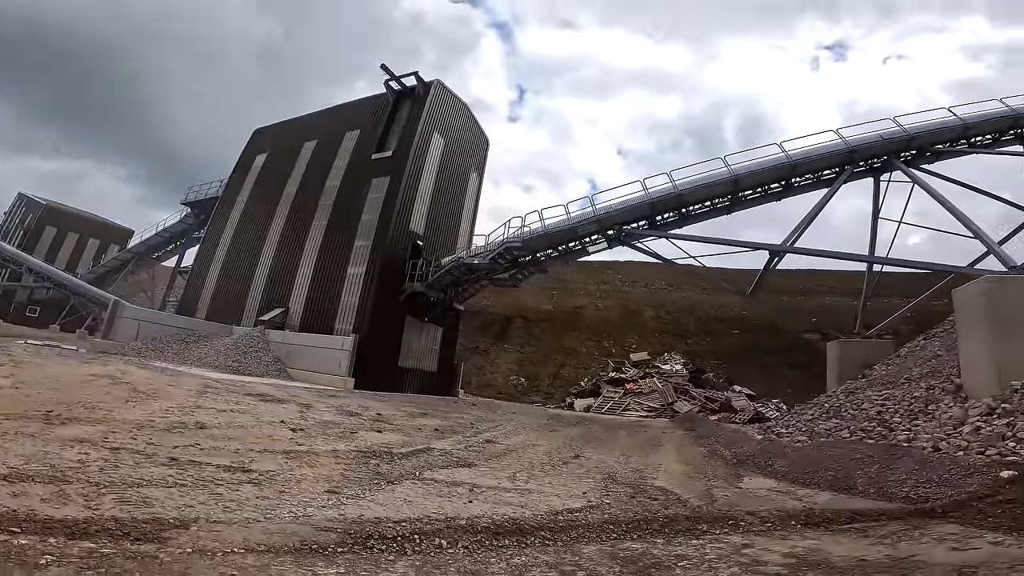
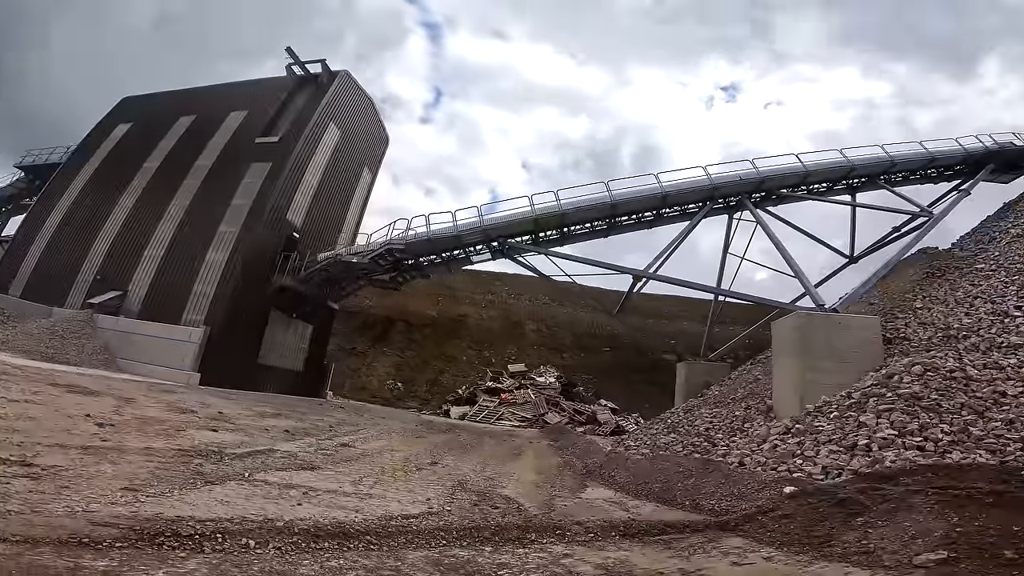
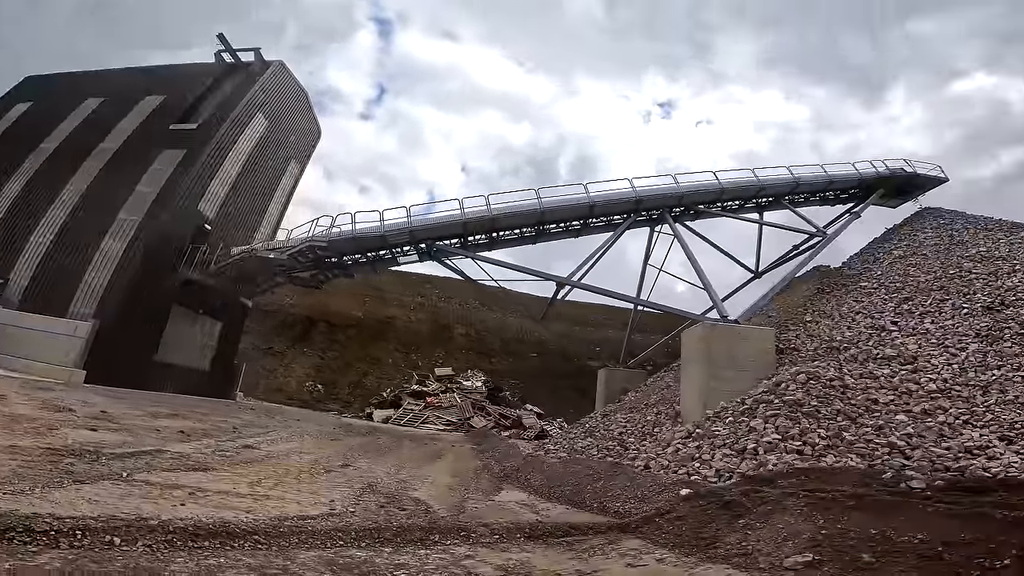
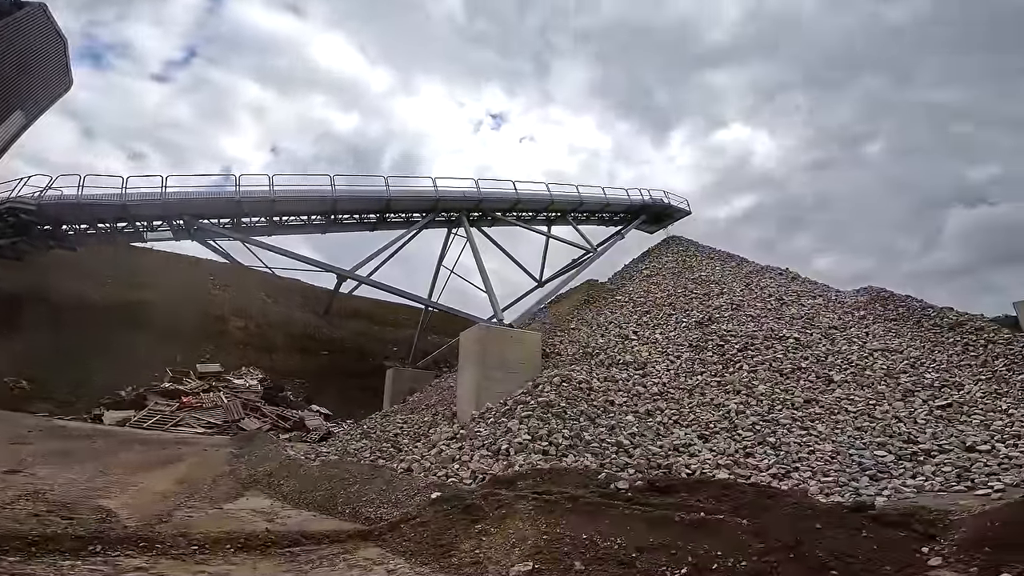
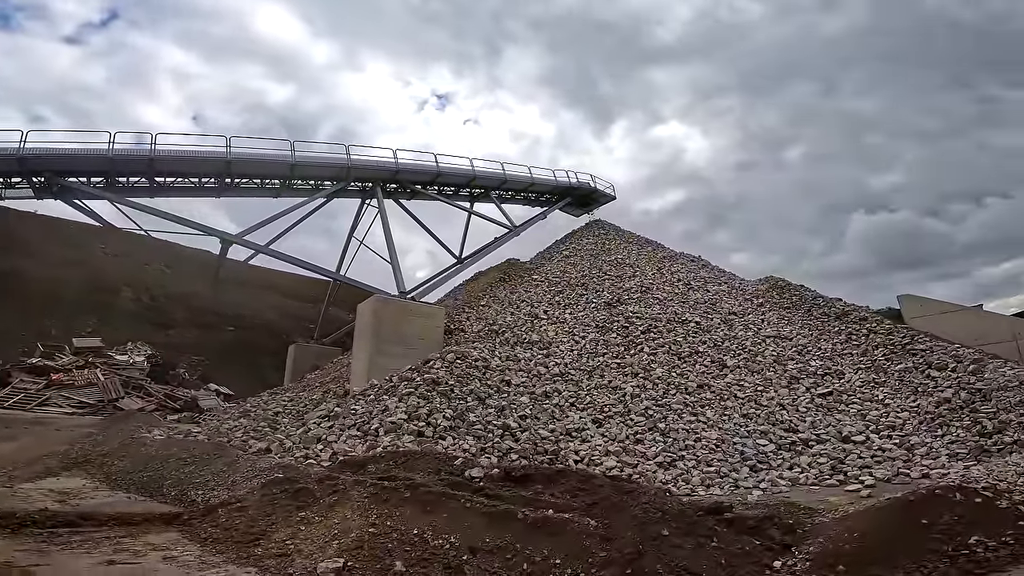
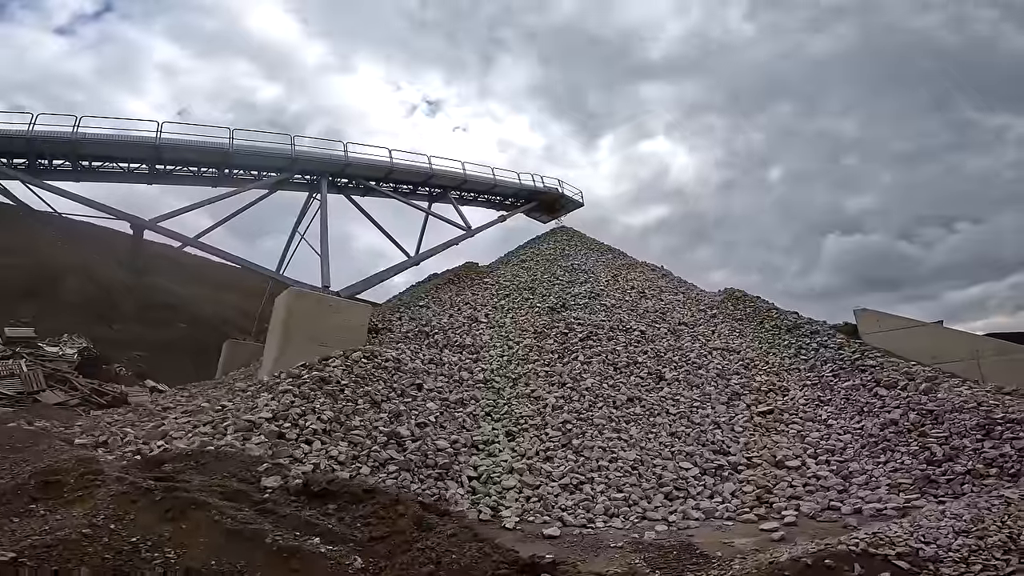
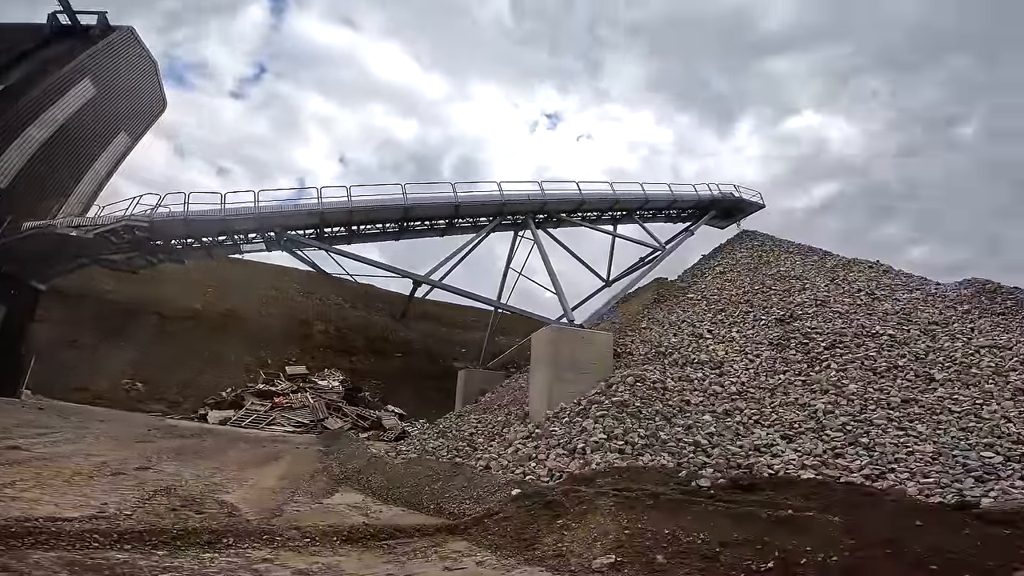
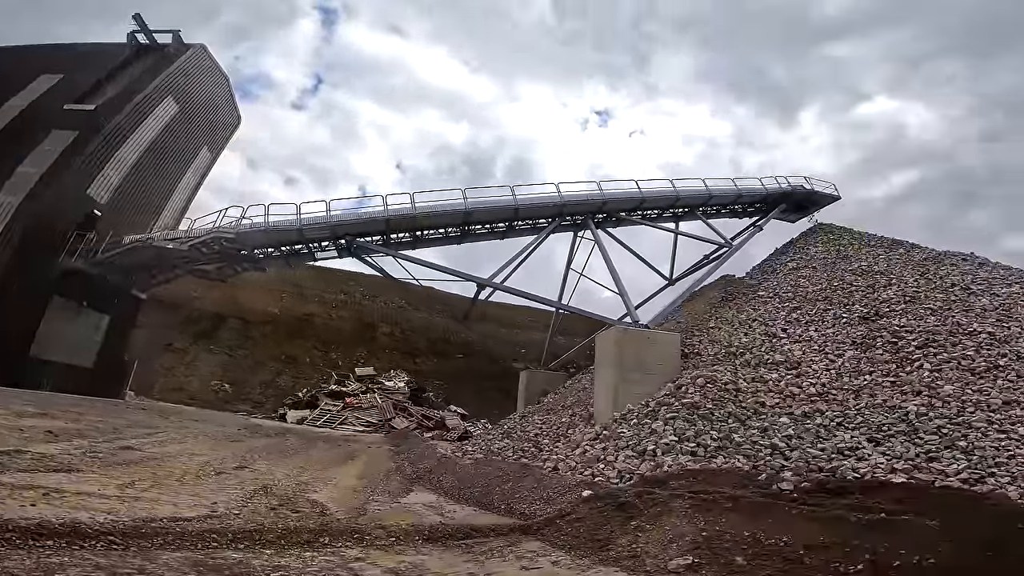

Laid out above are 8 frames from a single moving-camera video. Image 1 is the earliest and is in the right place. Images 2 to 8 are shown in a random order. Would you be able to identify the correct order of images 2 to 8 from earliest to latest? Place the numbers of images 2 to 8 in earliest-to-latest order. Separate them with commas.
2, 3, 8, 7, 4, 5, 6
